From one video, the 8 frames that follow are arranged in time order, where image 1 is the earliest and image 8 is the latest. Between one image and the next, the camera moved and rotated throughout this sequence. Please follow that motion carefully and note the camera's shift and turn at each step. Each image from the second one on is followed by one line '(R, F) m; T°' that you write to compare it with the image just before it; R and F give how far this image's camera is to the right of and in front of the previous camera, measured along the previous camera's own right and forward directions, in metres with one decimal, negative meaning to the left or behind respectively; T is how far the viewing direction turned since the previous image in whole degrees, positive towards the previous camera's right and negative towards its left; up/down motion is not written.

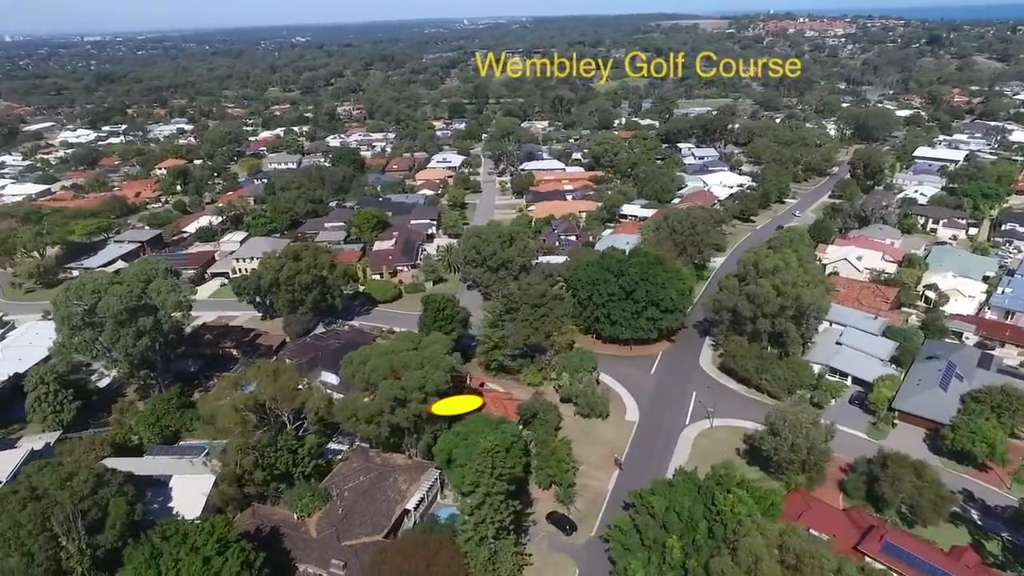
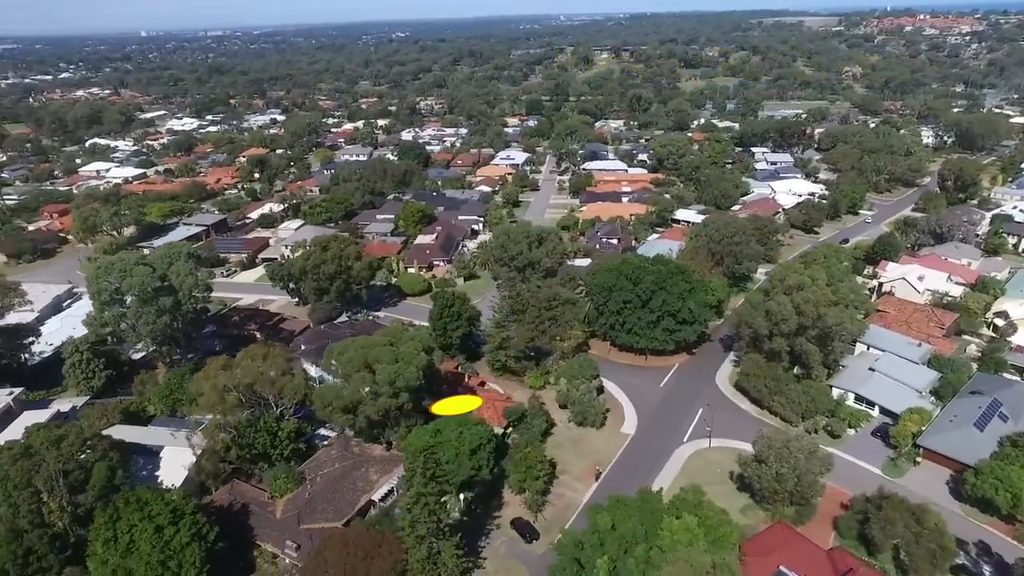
(+3.3, +0.3) m; -7°
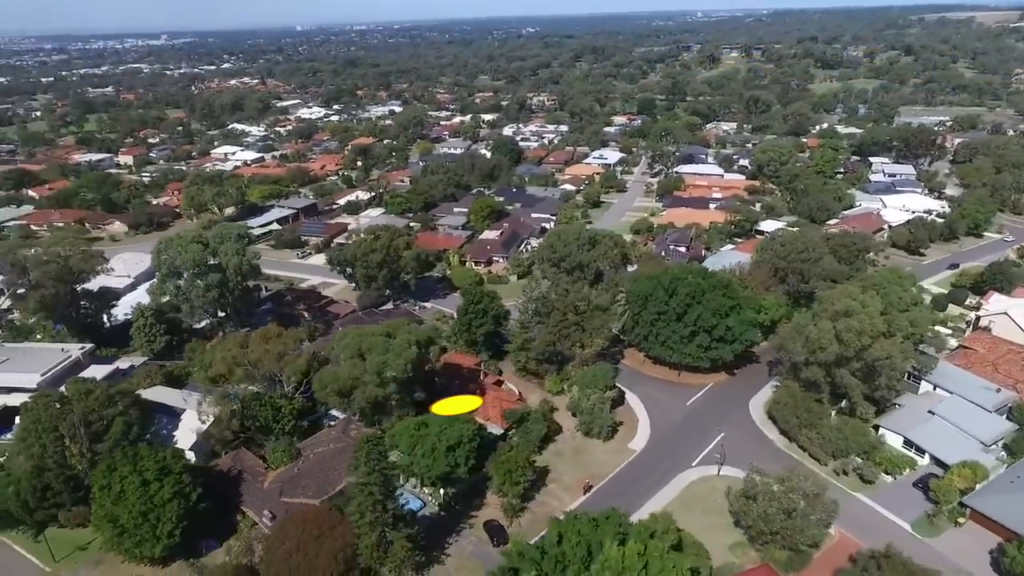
(+3.8, +0.5) m; -10°
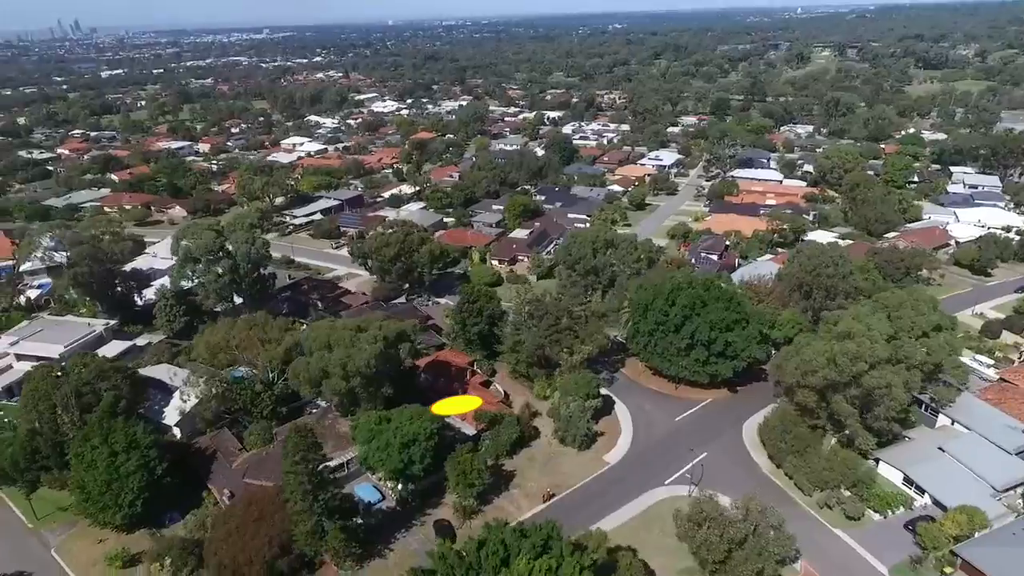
(+3.6, +0.3) m; -7°
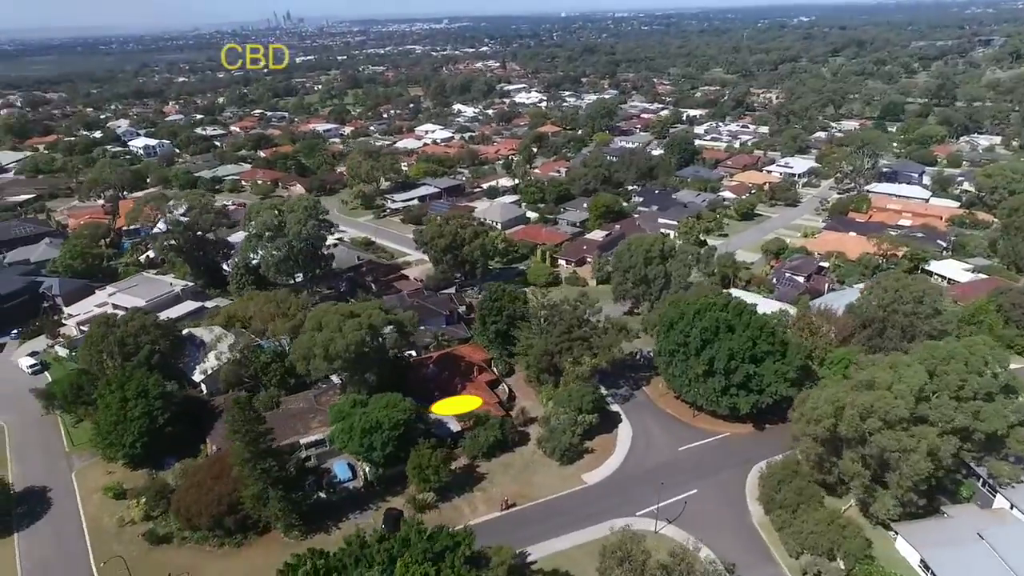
(+5.6, +0.9) m; -13°
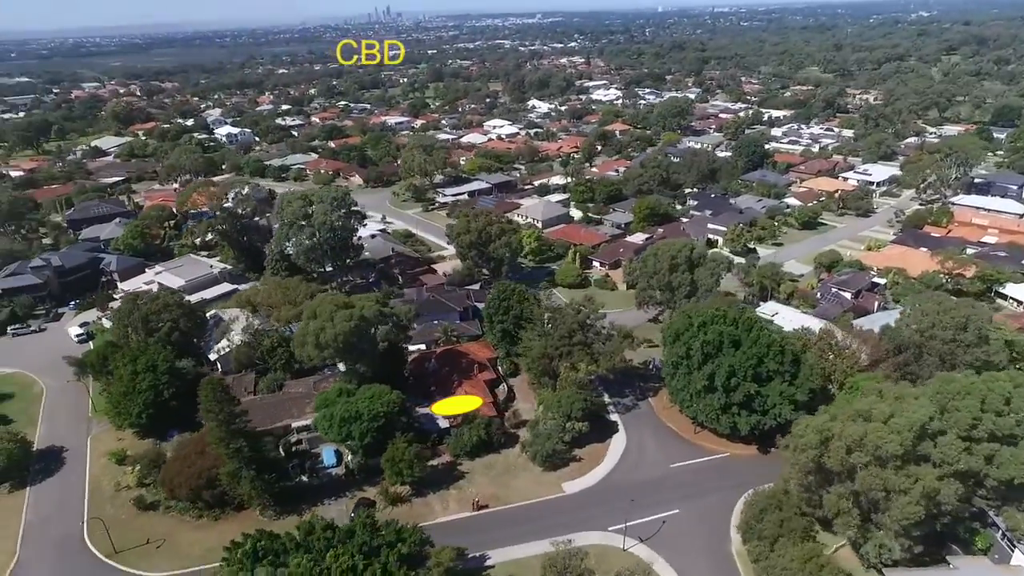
(+3.2, +0.4) m; -7°
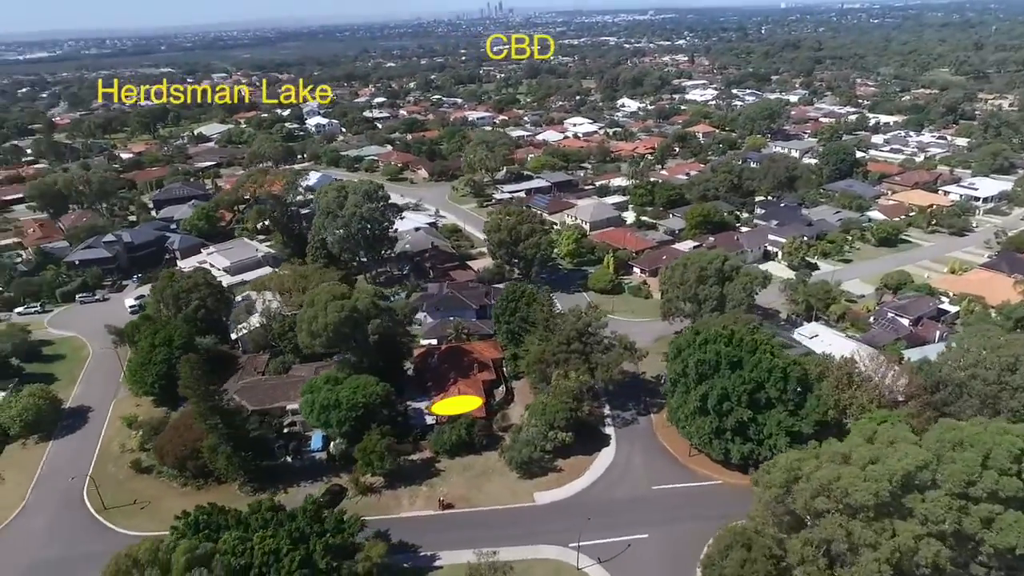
(+3.8, +0.6) m; -8°
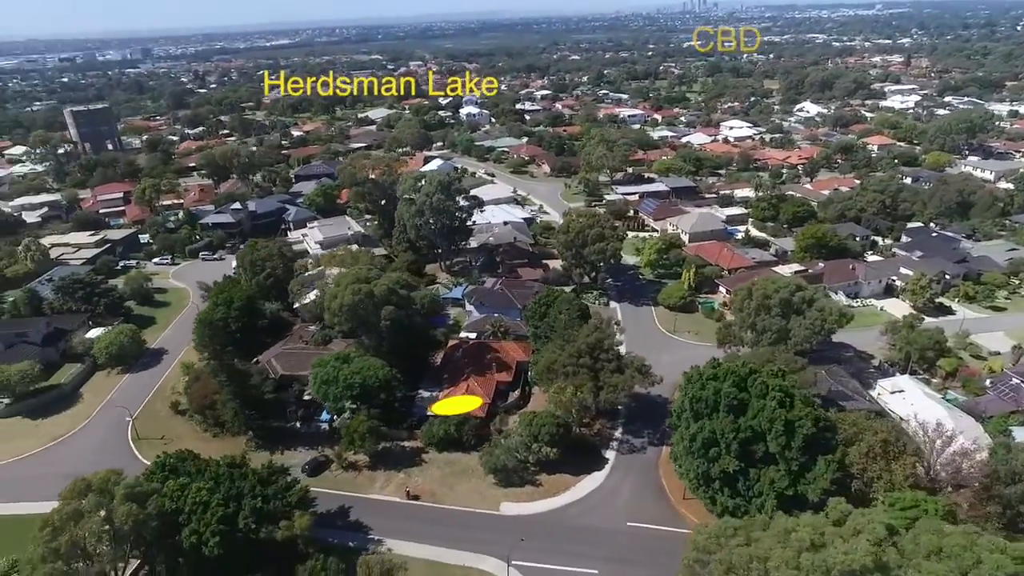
(+5.9, +1.2) m; -15°
